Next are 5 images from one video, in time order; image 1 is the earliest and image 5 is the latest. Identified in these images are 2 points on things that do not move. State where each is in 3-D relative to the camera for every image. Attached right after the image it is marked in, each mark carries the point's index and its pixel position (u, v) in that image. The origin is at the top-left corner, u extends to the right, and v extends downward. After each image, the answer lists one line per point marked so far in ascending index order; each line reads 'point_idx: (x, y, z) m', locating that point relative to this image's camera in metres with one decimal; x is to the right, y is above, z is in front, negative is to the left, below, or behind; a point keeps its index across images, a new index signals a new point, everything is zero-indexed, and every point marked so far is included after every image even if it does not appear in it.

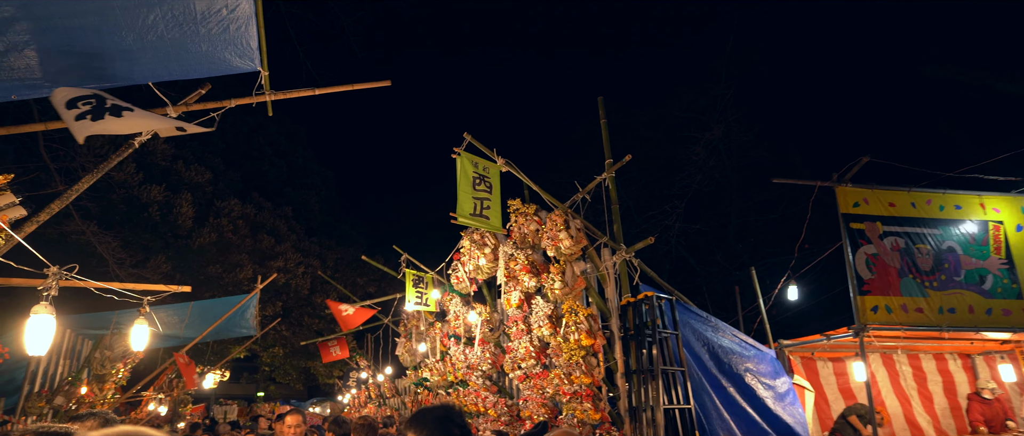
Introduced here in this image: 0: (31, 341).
0: (-5.3, -1.3, +5.7) m
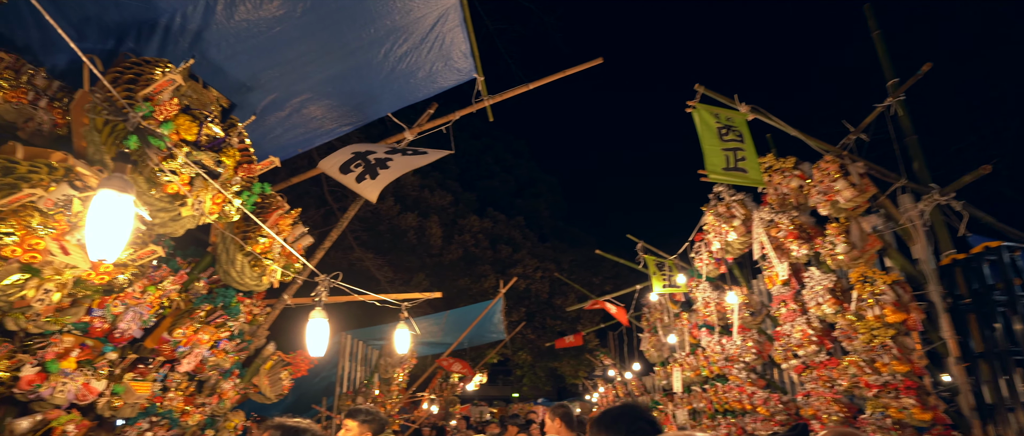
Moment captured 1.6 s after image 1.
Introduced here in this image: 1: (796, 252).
0: (-2.5, -1.6, +6.7) m
1: (+3.5, -0.5, +6.9) m
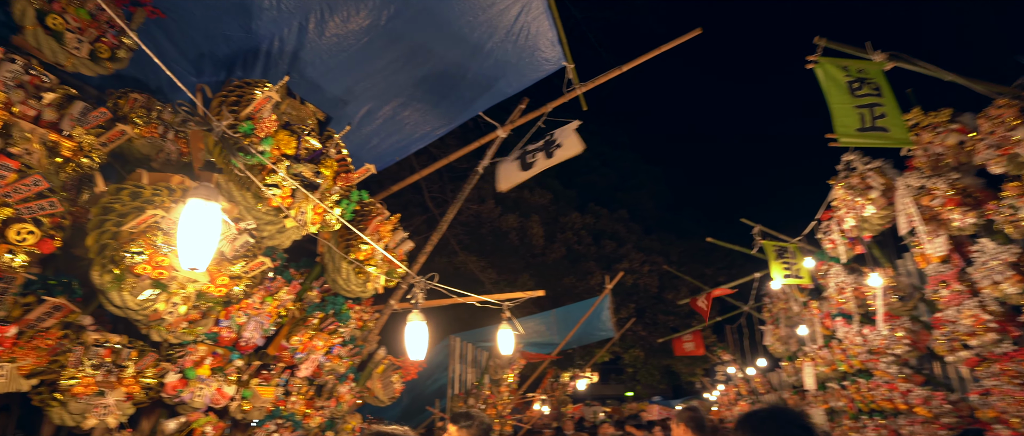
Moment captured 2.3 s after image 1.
0: (-1.2, -1.6, +6.7) m
1: (+4.6, -0.1, +5.7) m
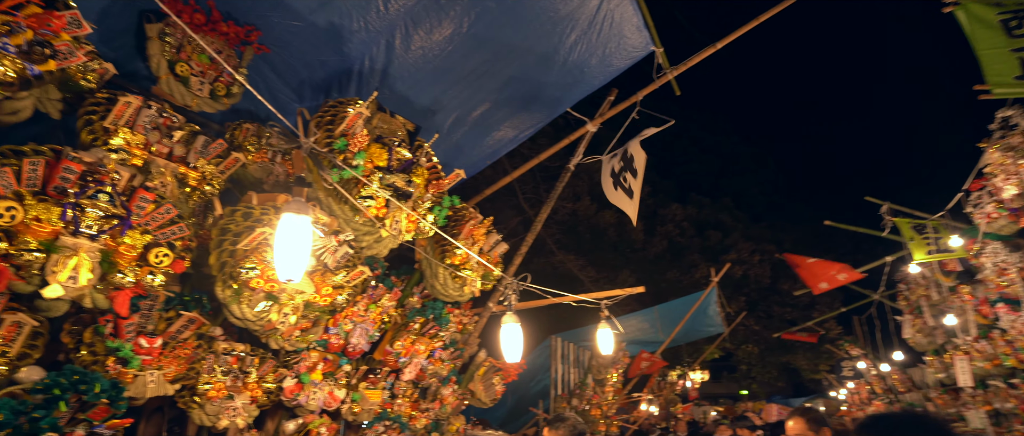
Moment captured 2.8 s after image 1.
0: (0.0, -1.6, +6.7) m
1: (+5.5, +0.2, +4.7) m
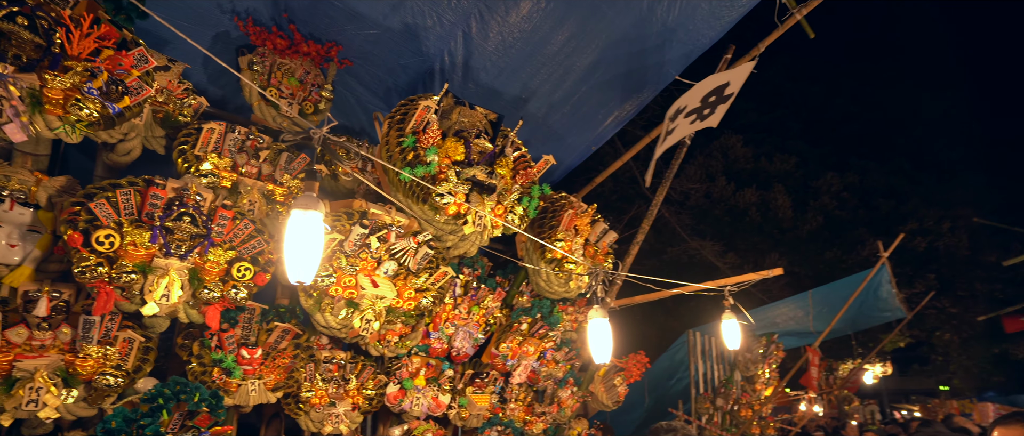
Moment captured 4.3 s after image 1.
0: (+1.1, -1.4, +6.0) m
1: (+5.7, +0.9, +2.6) m
